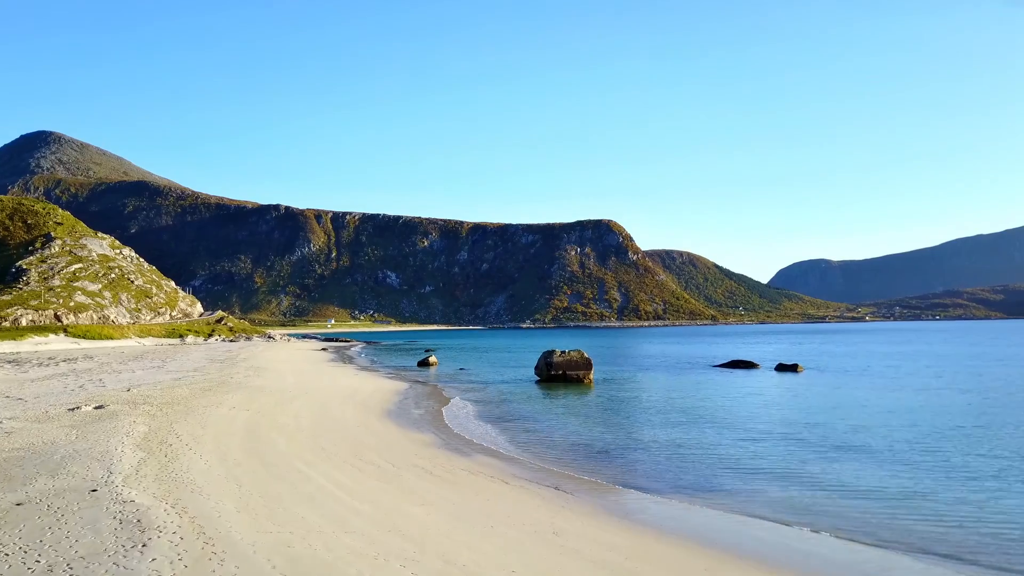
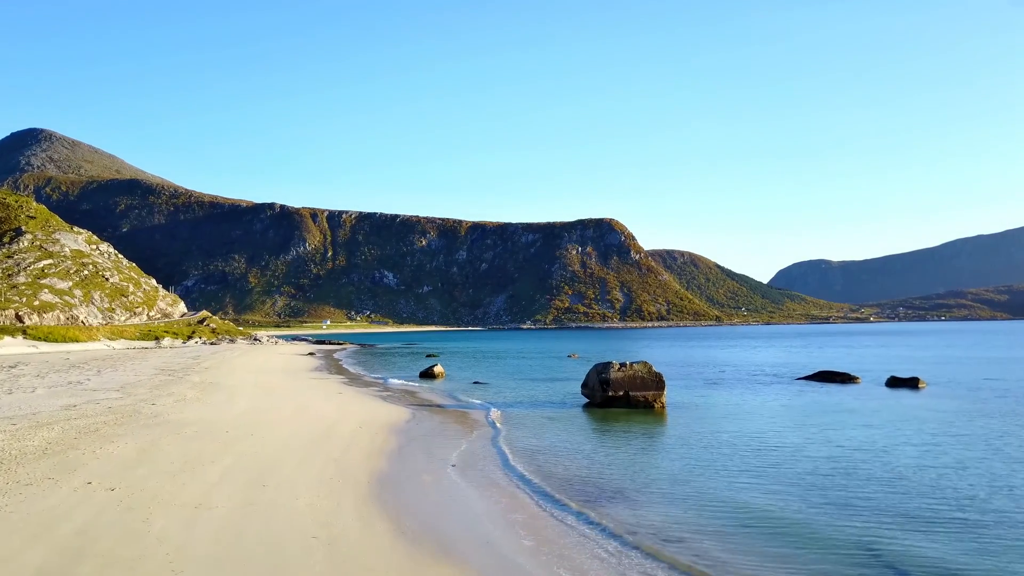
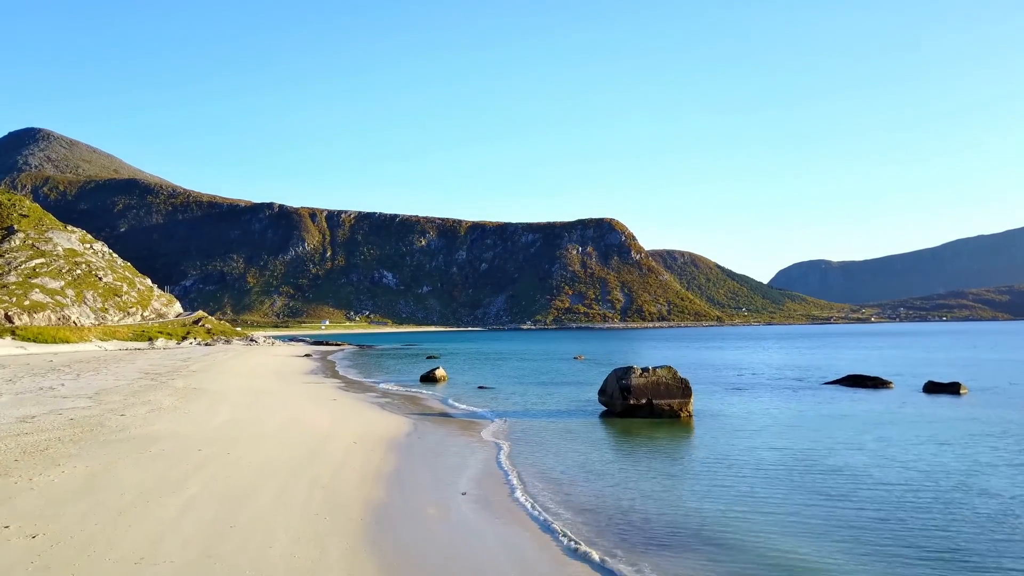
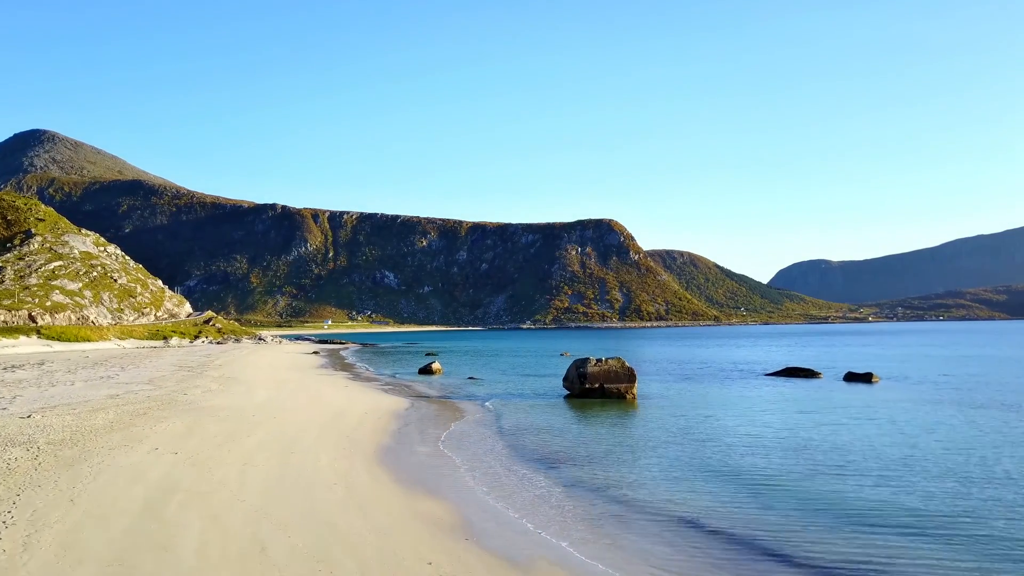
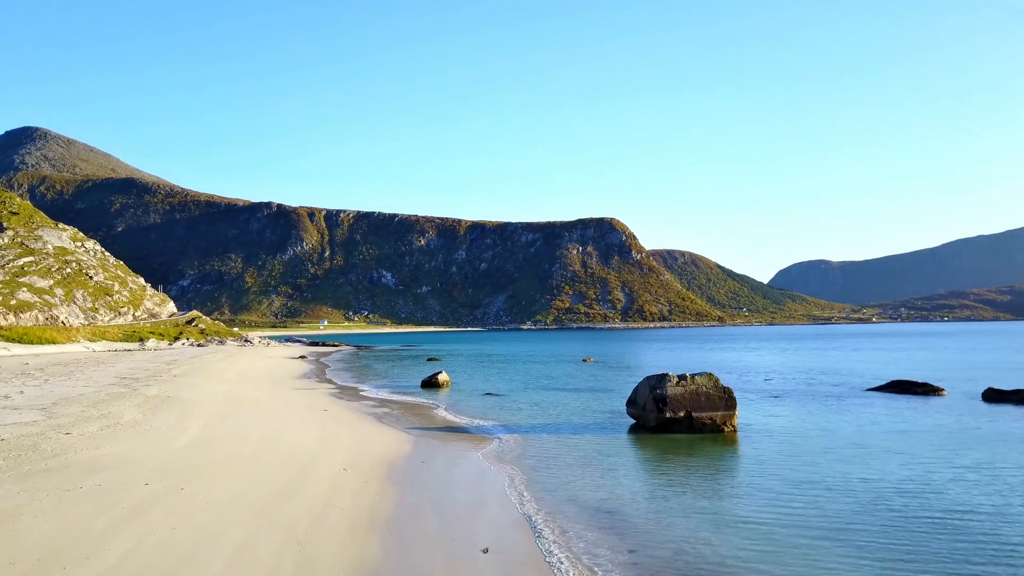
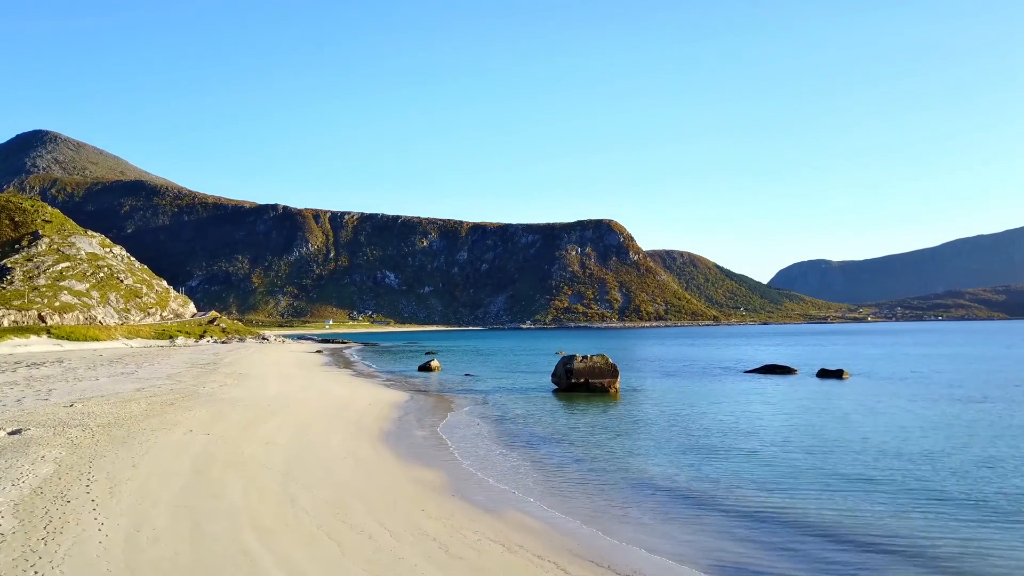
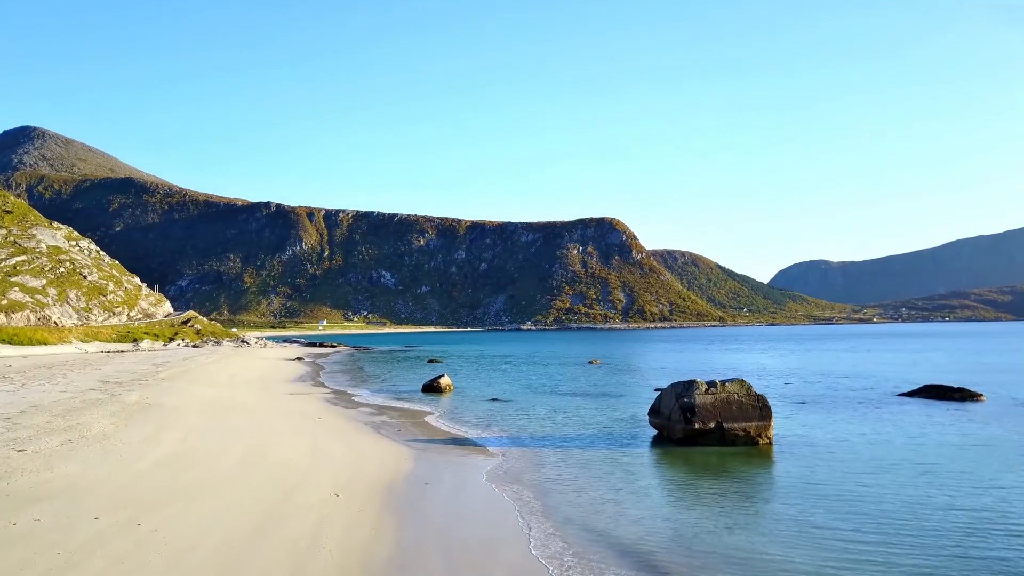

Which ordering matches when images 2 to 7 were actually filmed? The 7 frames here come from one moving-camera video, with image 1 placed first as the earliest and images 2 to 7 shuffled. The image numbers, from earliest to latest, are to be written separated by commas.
6, 4, 2, 3, 5, 7
